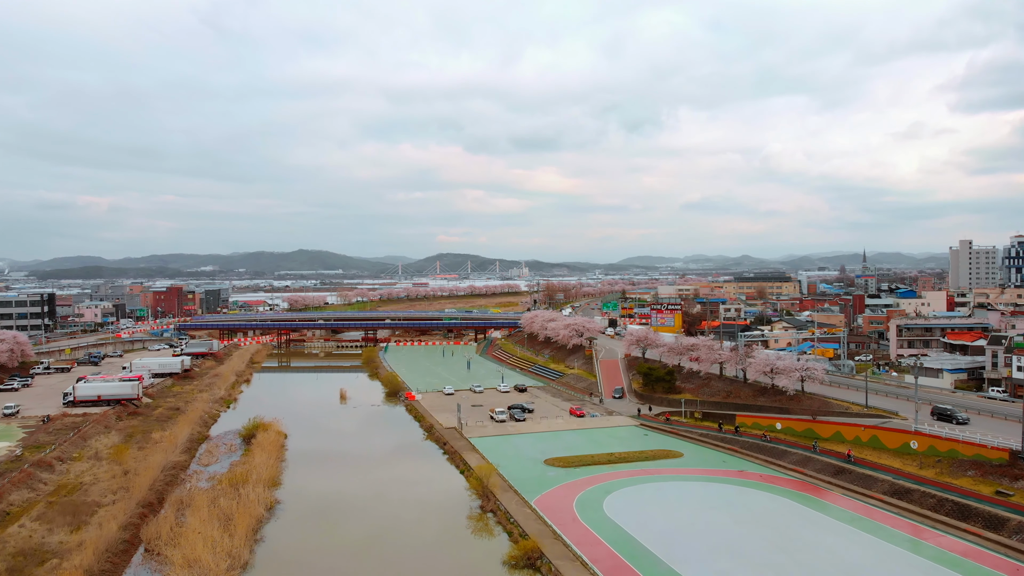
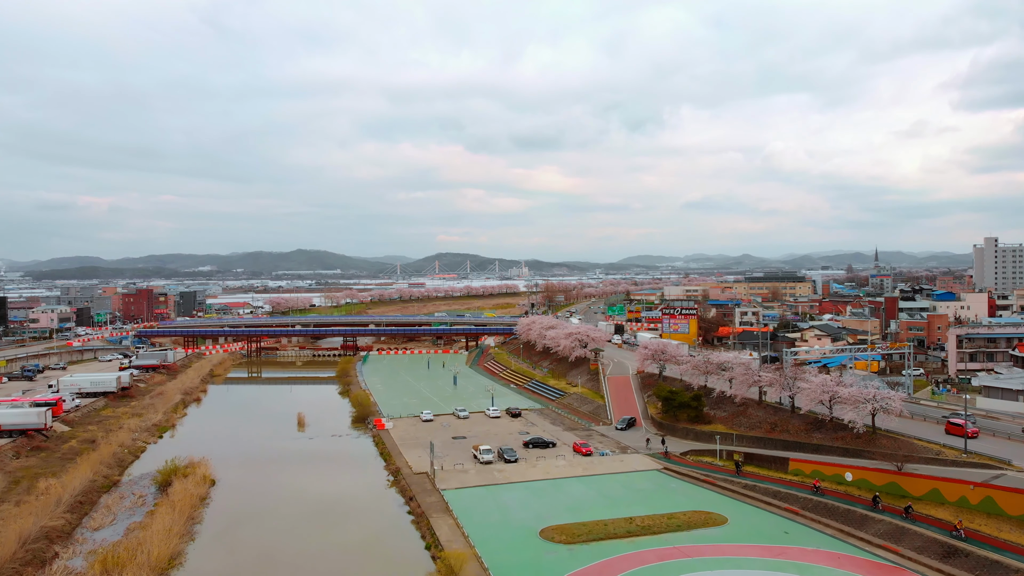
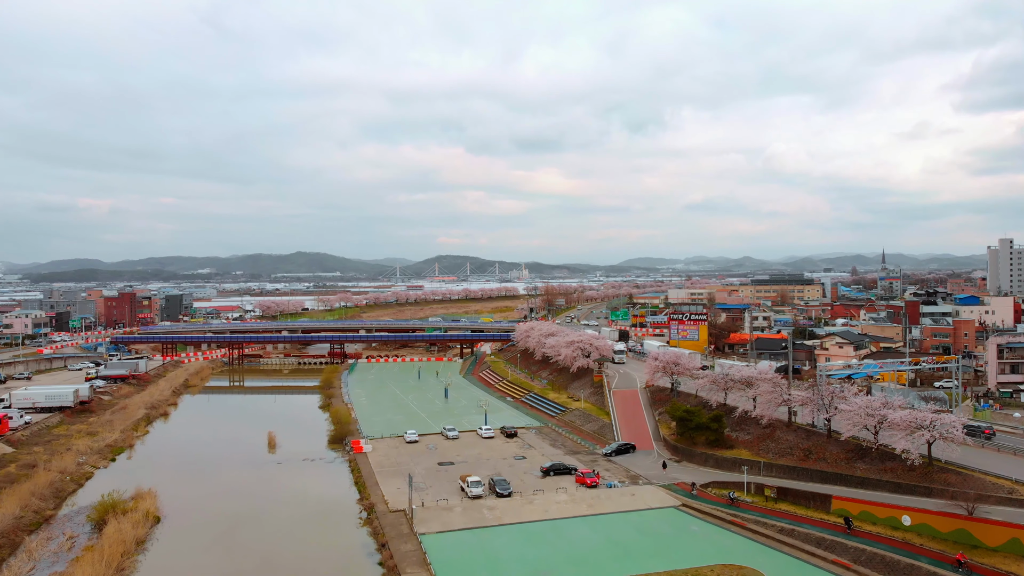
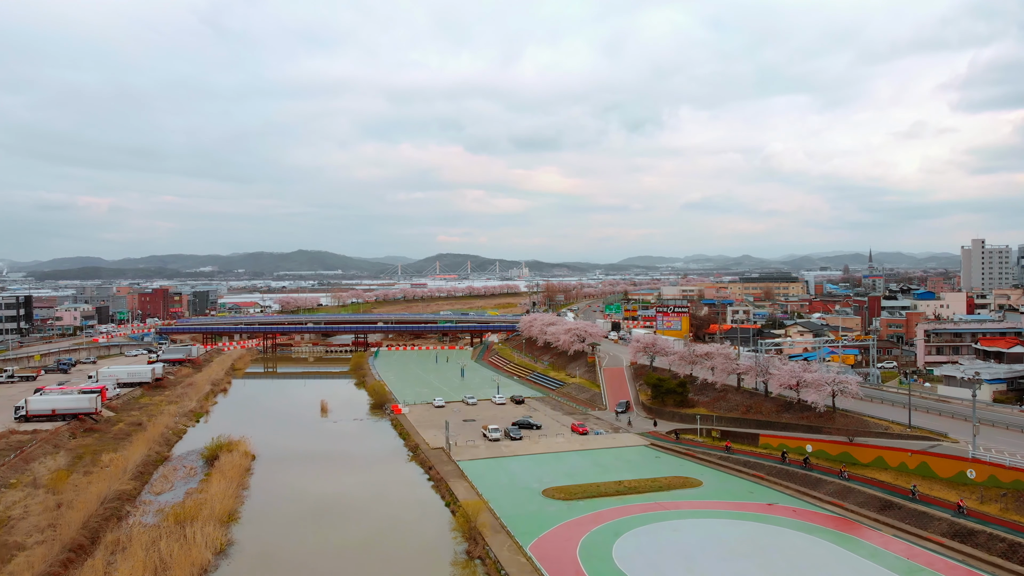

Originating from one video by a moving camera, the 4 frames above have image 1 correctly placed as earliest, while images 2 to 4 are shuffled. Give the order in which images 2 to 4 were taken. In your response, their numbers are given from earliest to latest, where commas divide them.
4, 2, 3
